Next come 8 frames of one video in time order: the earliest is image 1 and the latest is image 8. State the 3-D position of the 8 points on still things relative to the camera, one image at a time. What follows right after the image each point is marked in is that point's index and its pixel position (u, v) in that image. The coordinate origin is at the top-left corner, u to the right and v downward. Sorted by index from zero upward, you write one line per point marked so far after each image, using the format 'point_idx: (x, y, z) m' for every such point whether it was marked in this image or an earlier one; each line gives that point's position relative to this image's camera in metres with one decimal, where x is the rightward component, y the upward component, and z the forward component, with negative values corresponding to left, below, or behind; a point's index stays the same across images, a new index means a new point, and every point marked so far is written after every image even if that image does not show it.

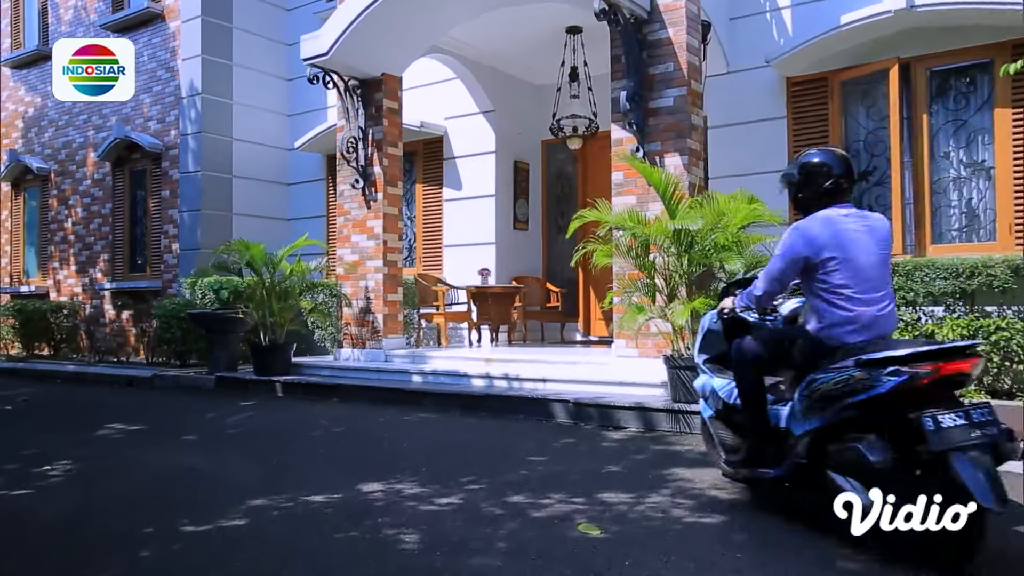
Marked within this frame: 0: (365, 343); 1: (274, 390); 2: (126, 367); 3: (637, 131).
0: (-1.6, -0.6, +8.9) m
1: (-2.4, -1.0, +8.2) m
2: (-5.1, -1.0, +10.8) m
3: (+1.0, +1.3, +6.9) m
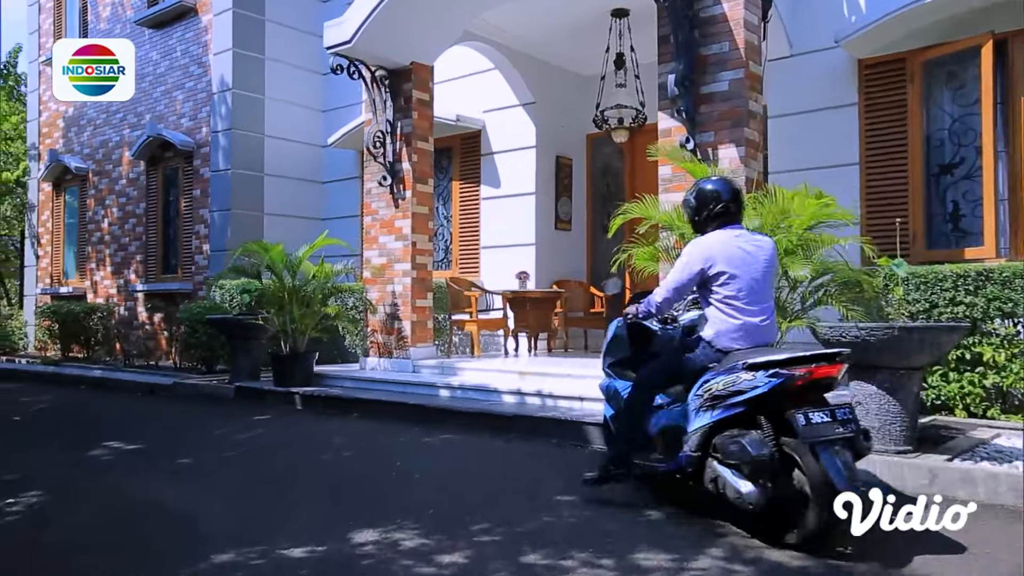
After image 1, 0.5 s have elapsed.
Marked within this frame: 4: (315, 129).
0: (-1.2, -0.7, +8.3) m
1: (-2.1, -1.1, +7.7) m
2: (-4.5, -1.1, +10.4) m
3: (+1.3, +1.3, +6.1) m
4: (-2.9, +2.4, +12.2) m
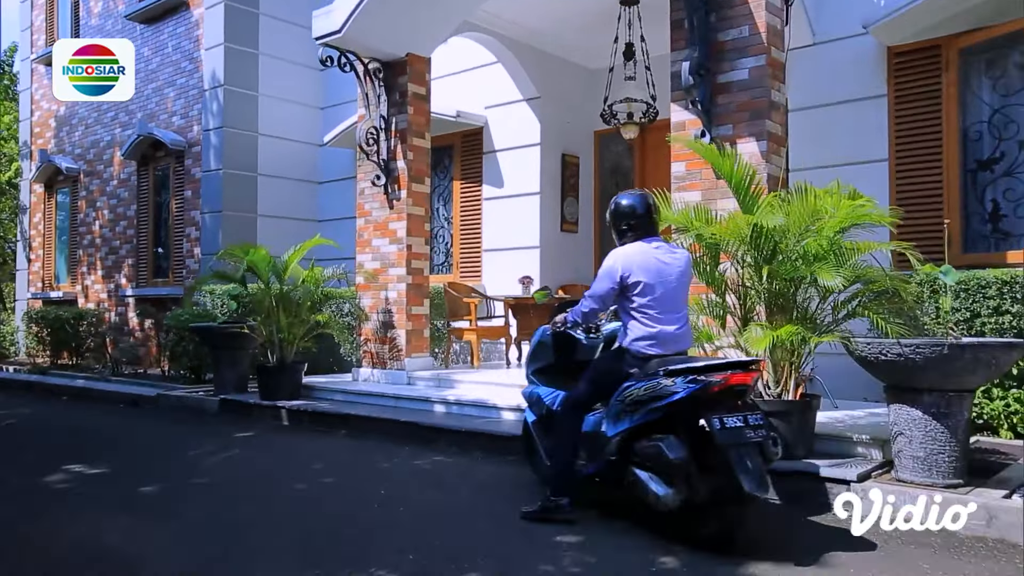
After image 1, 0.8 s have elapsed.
0: (-1.2, -0.7, +7.8) m
1: (-2.0, -1.1, +7.2) m
2: (-4.5, -1.1, +9.9) m
3: (+1.3, +1.2, +5.6) m
4: (-2.9, +2.3, +11.8) m
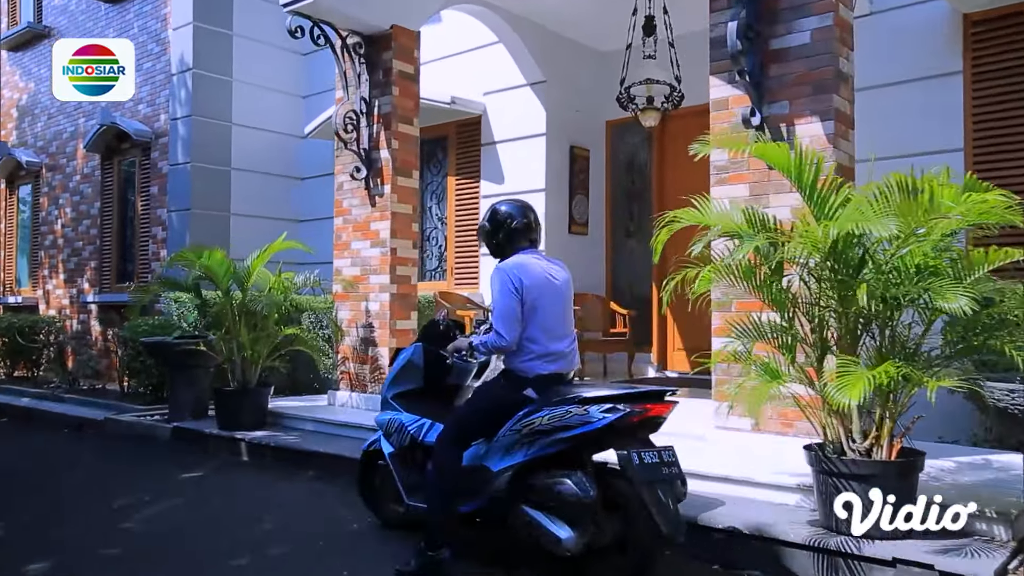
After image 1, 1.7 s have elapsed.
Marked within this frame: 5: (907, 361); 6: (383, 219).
0: (-1.2, -0.8, +6.7) m
1: (-2.0, -1.2, +6.1) m
2: (-4.5, -1.2, +8.8) m
3: (+1.3, +1.1, +4.5) m
4: (-2.9, +2.2, +10.7) m
5: (+1.6, -0.3, +3.3) m
6: (-1.0, +0.6, +6.7) m
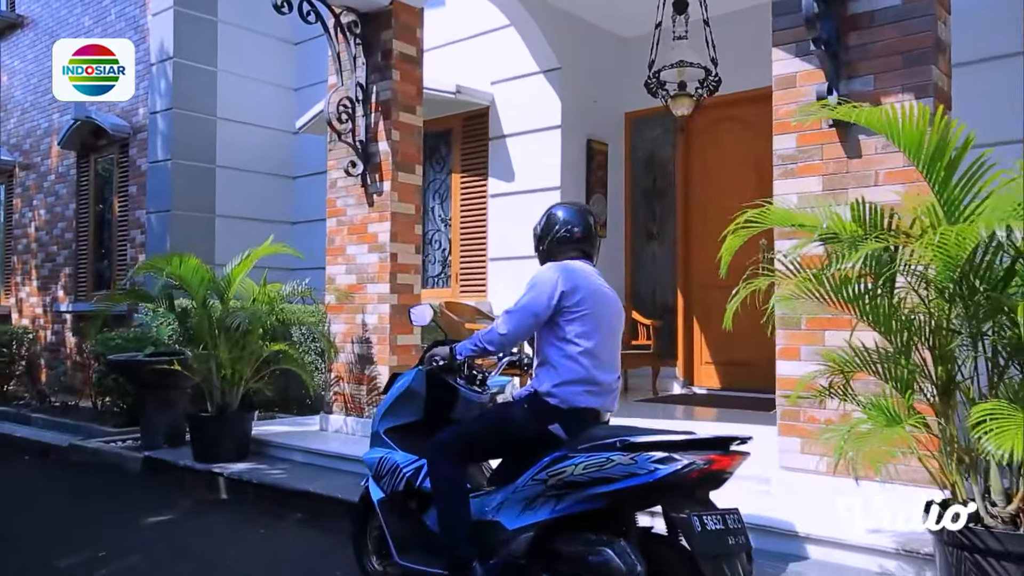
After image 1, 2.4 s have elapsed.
0: (-1.1, -0.9, +5.9) m
1: (-1.9, -1.3, +5.3) m
2: (-4.4, -1.3, +8.0) m
3: (+1.4, +1.1, +3.7) m
4: (-2.8, +2.1, +9.9) m
5: (+1.7, -0.4, +2.6) m
6: (-0.9, +0.5, +5.9) m
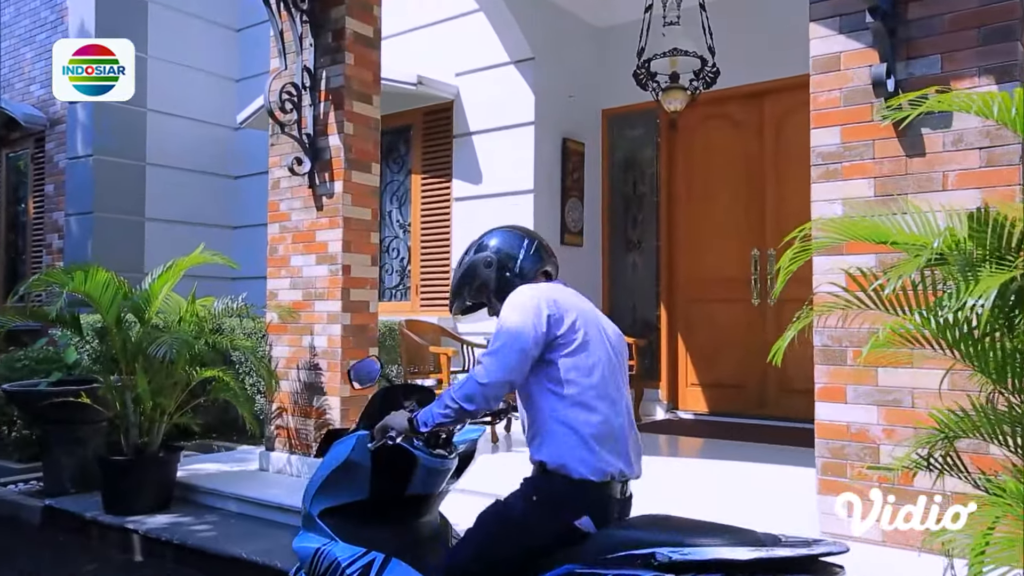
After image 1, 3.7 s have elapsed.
0: (-1.3, -1.0, +5.1) m
1: (-2.1, -1.4, +4.4) m
2: (-4.7, -1.4, +7.0) m
3: (+1.4, +1.0, +3.0) m
4: (-3.2, +2.0, +8.9) m
5: (+1.7, -0.4, +1.9) m
6: (-1.1, +0.4, +5.1) m
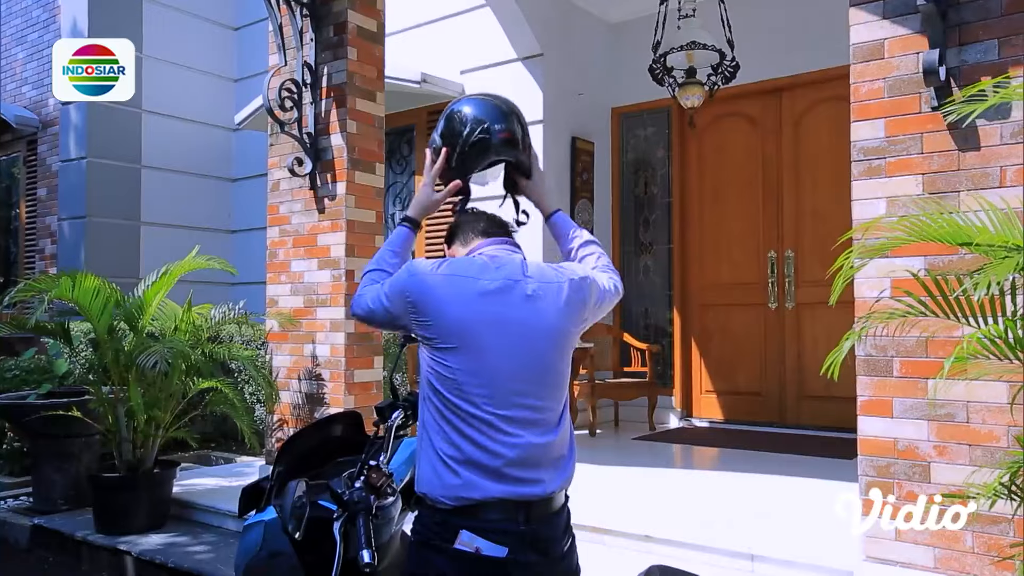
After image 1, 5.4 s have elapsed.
0: (-1.2, -1.0, +4.8) m
1: (-2.0, -1.4, +4.2) m
2: (-4.6, -1.5, +6.7) m
3: (+1.5, +0.9, +2.8) m
4: (-3.1, +1.9, +8.7) m
5: (+1.8, -0.5, +1.6) m
6: (-1.0, +0.3, +4.8) m
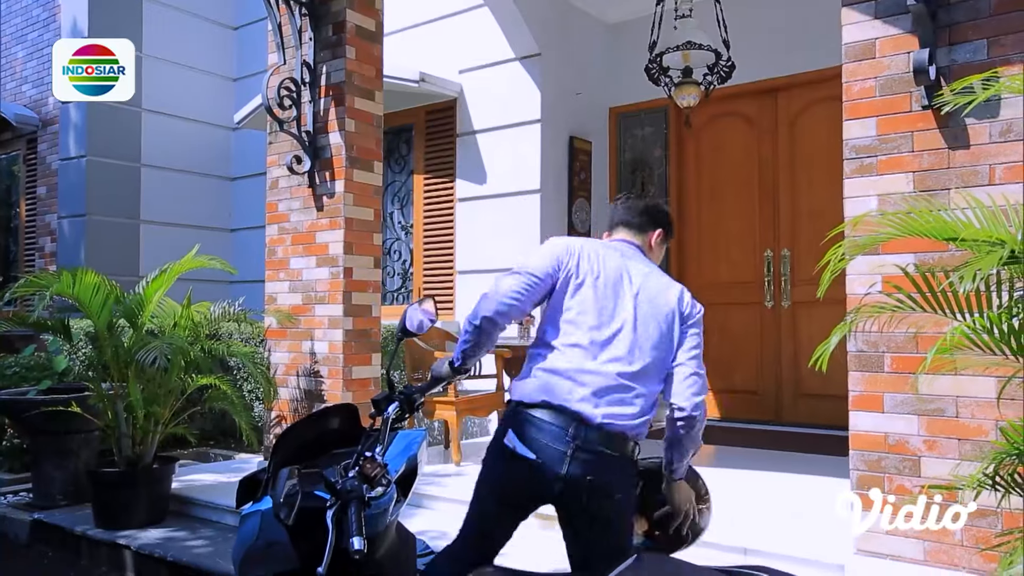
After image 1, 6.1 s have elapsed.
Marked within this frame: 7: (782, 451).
0: (-1.2, -1.0, +4.9) m
1: (-2.0, -1.4, +4.2) m
2: (-4.6, -1.4, +6.8) m
3: (+1.4, +0.9, +2.8) m
4: (-3.1, +2.0, +8.7) m
5: (+1.8, -0.4, +1.7) m
6: (-1.1, +0.4, +4.9) m
7: (+1.8, -1.1, +5.4) m
